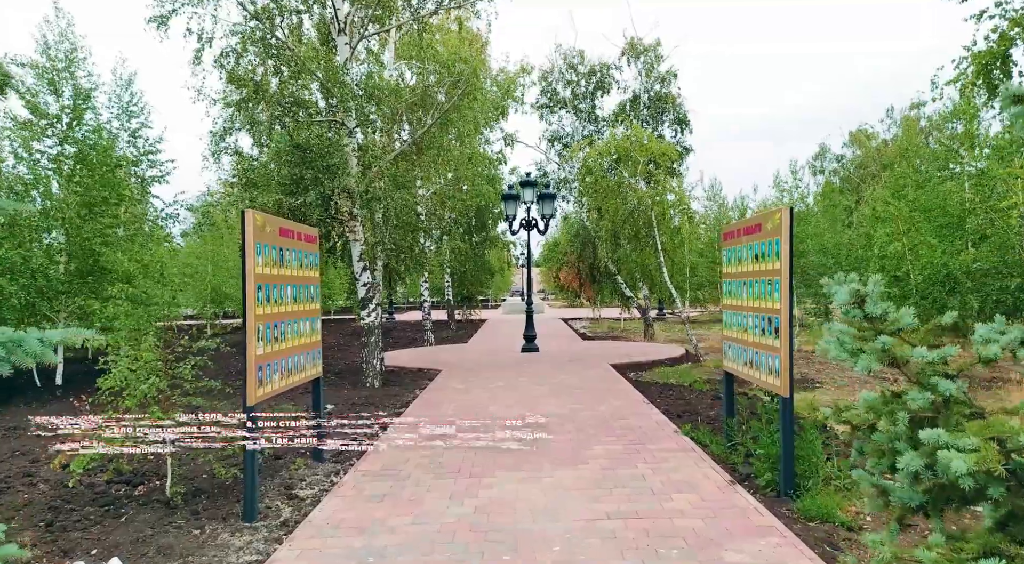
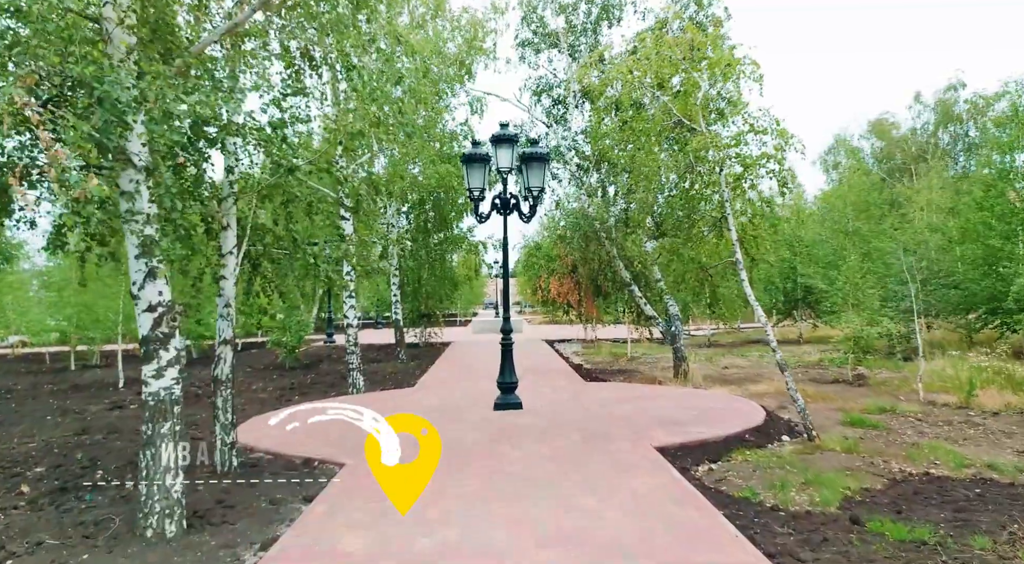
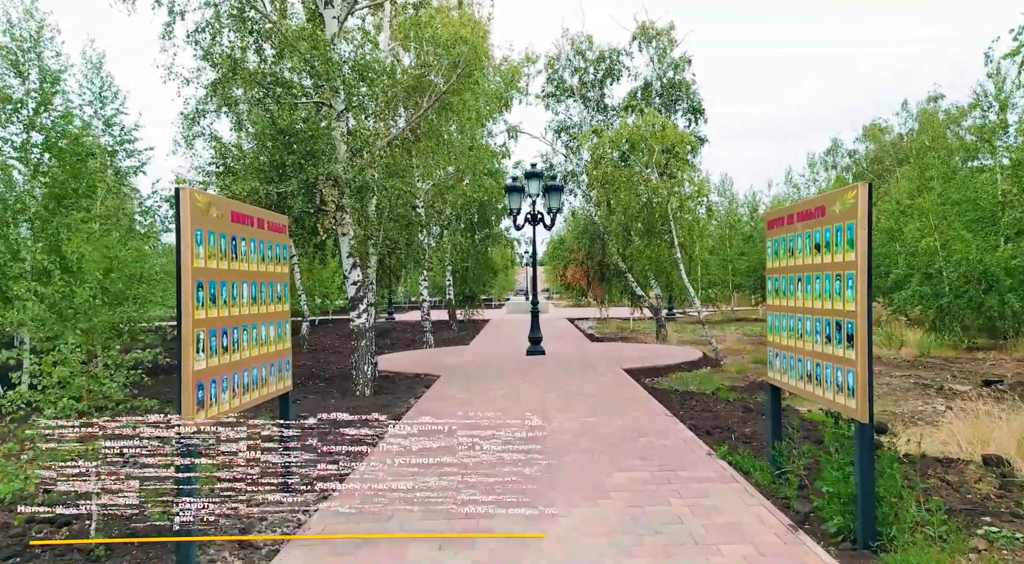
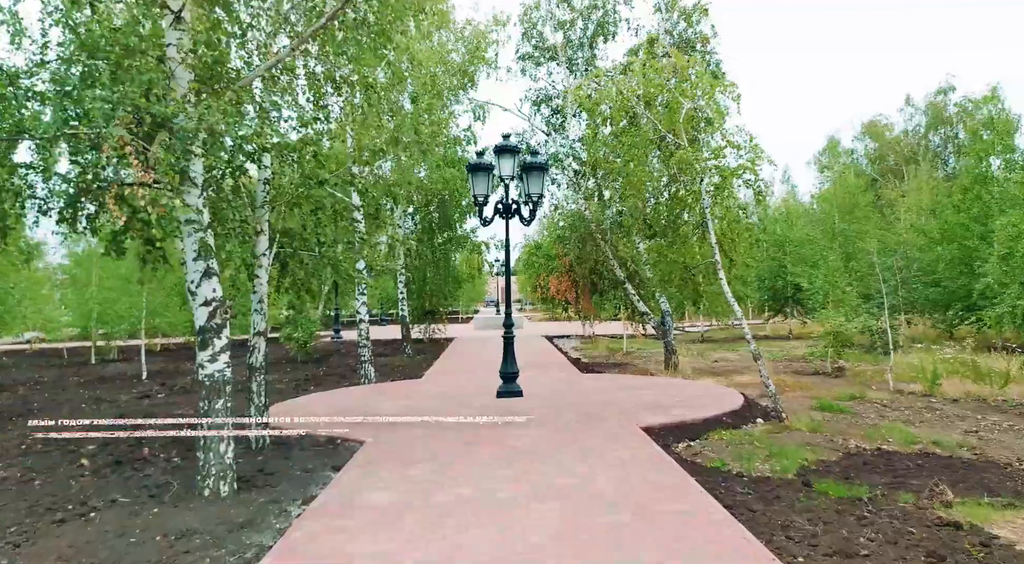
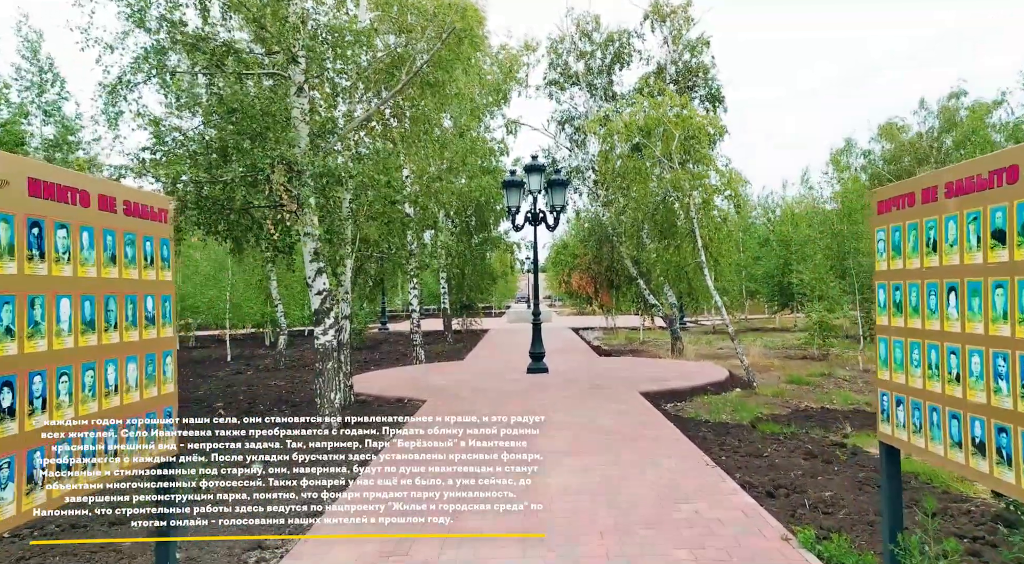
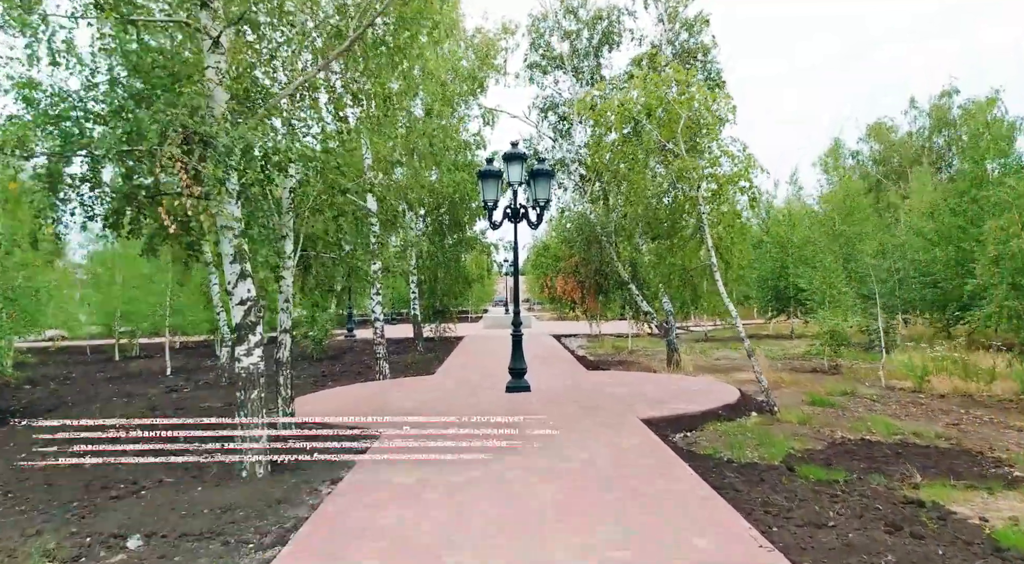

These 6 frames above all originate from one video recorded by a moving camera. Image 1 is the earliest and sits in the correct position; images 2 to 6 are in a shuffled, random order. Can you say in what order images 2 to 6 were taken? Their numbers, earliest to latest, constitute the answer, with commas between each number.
3, 5, 6, 4, 2
